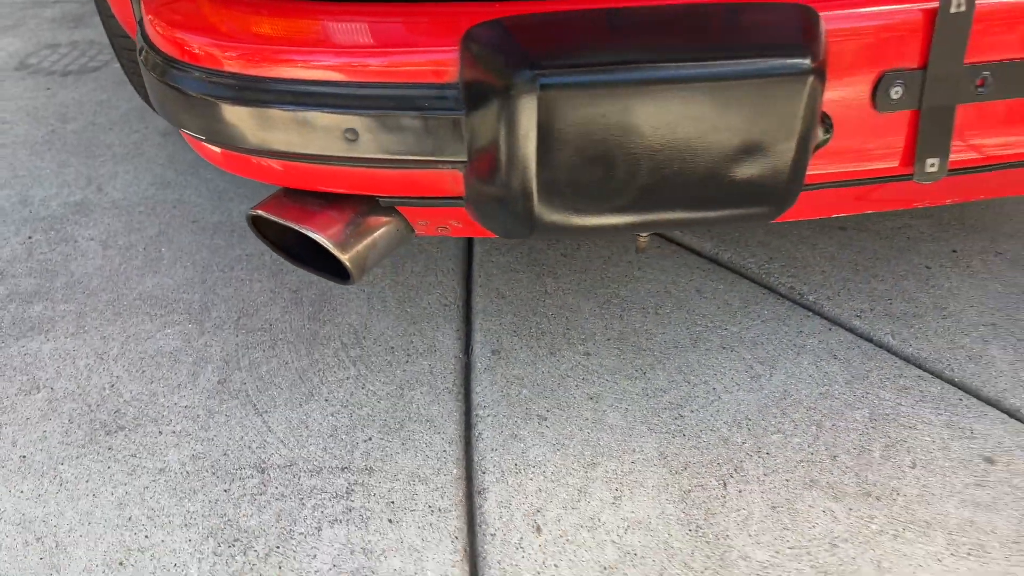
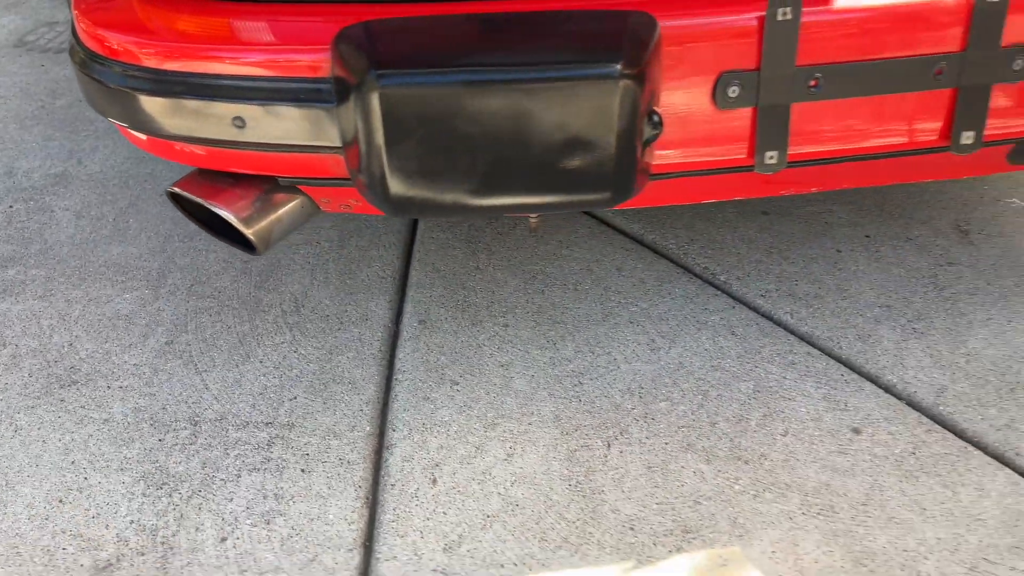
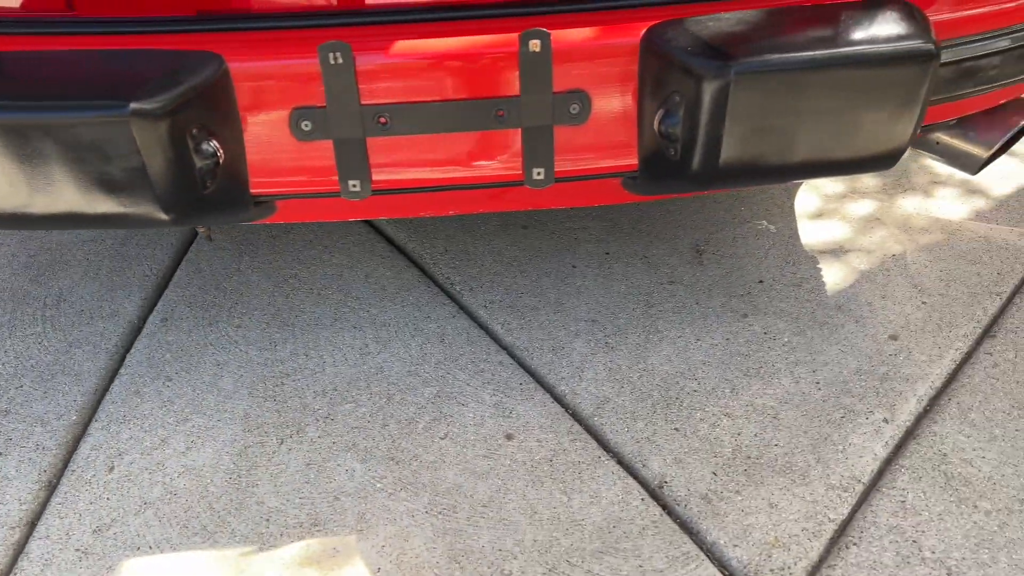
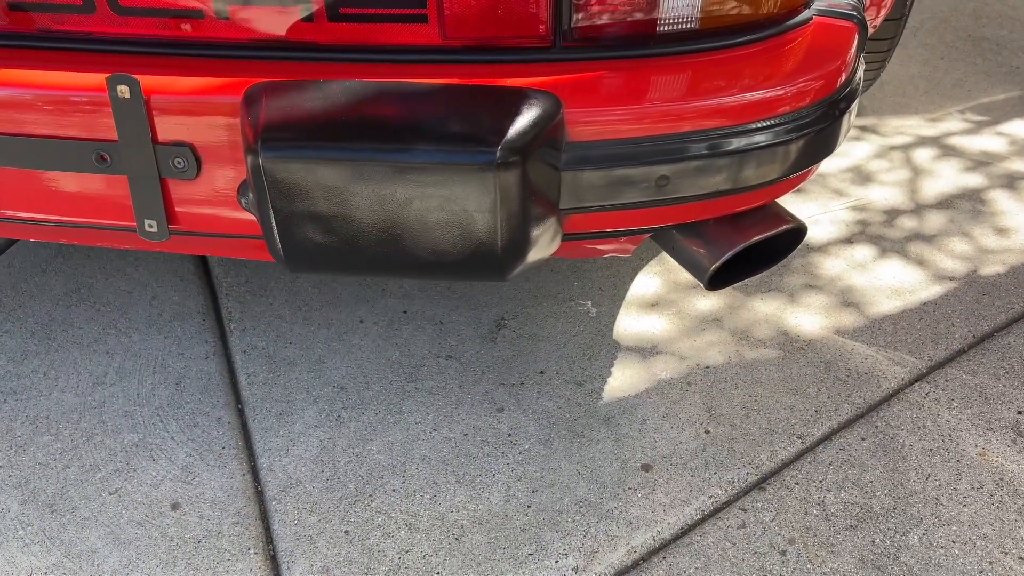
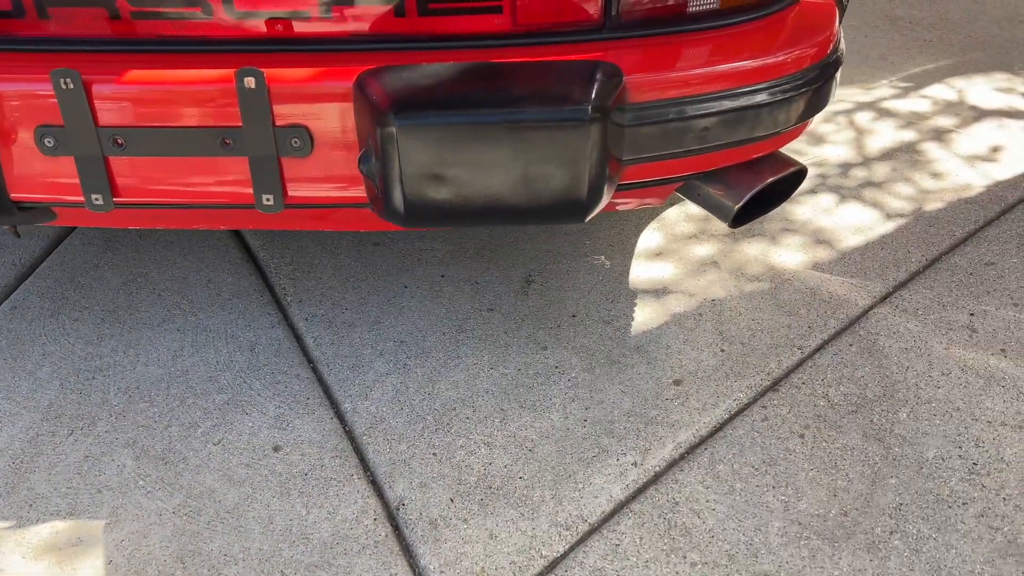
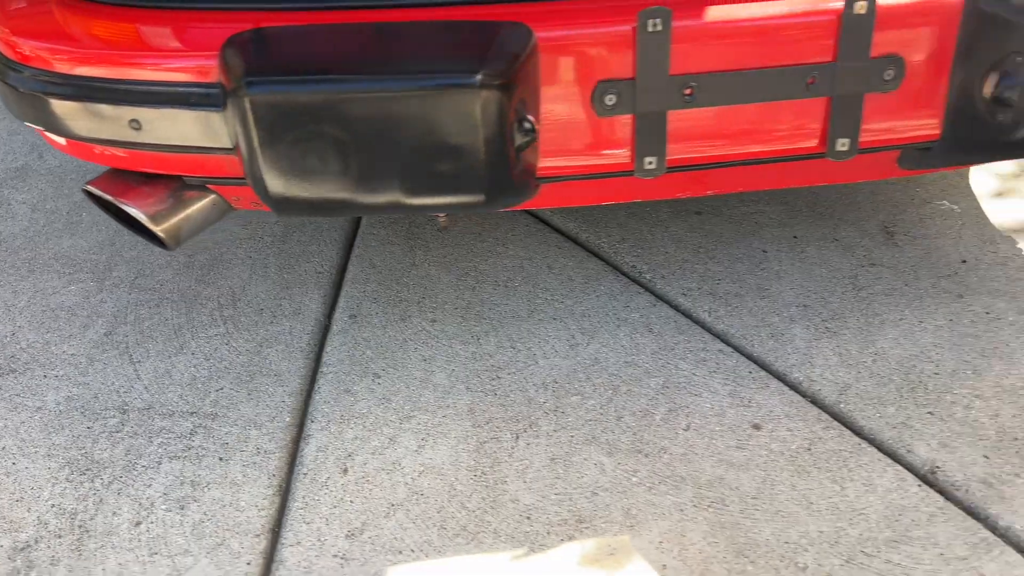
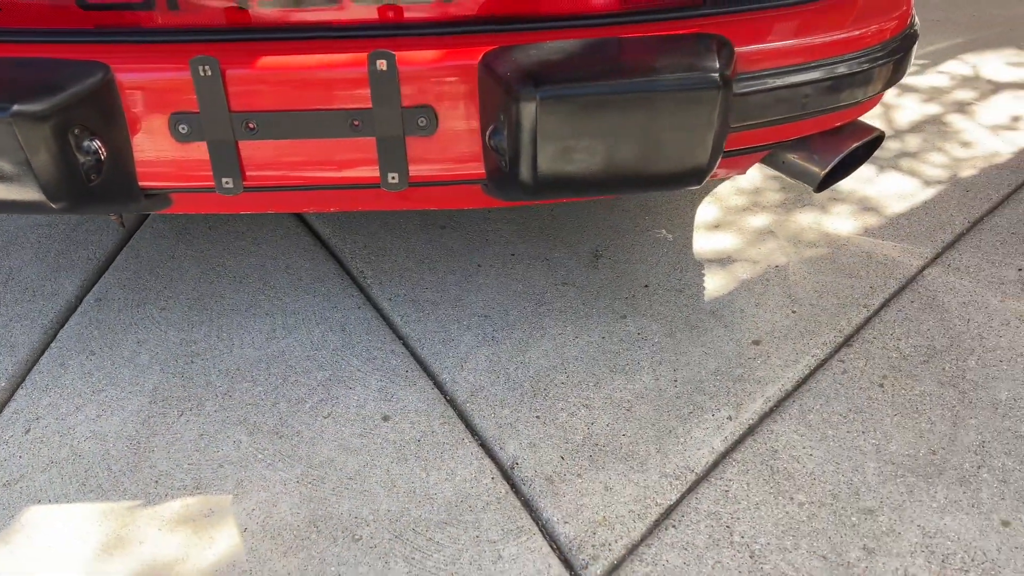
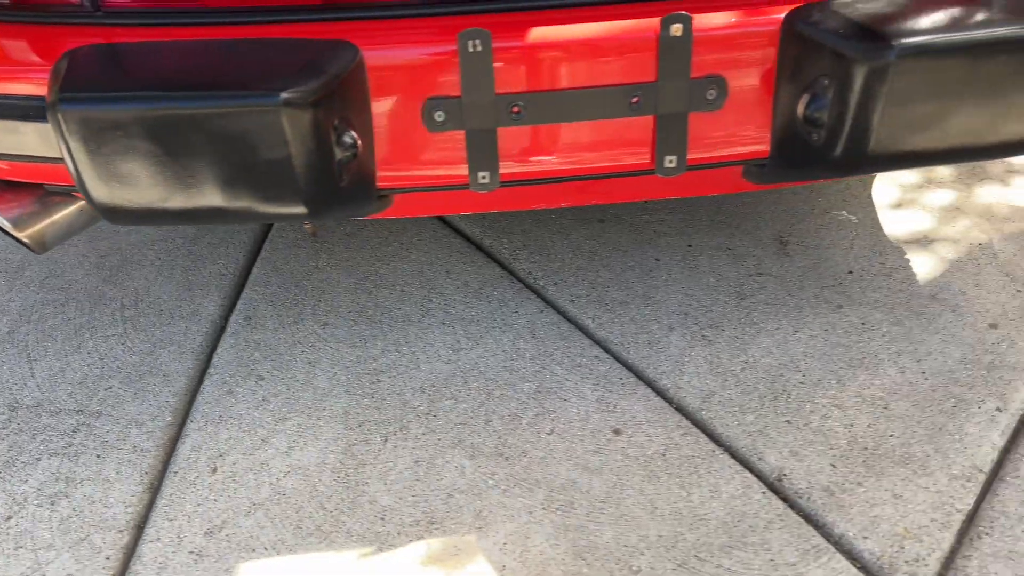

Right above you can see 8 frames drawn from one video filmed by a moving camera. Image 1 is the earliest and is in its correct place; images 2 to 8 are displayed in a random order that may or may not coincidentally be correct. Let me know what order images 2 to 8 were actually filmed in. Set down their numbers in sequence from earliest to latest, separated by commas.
2, 6, 8, 3, 7, 5, 4
